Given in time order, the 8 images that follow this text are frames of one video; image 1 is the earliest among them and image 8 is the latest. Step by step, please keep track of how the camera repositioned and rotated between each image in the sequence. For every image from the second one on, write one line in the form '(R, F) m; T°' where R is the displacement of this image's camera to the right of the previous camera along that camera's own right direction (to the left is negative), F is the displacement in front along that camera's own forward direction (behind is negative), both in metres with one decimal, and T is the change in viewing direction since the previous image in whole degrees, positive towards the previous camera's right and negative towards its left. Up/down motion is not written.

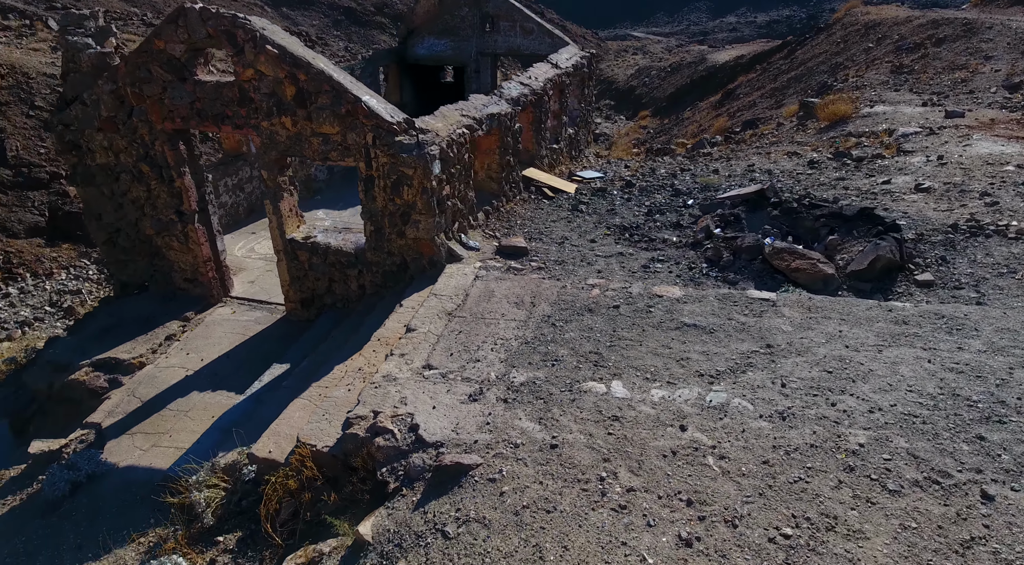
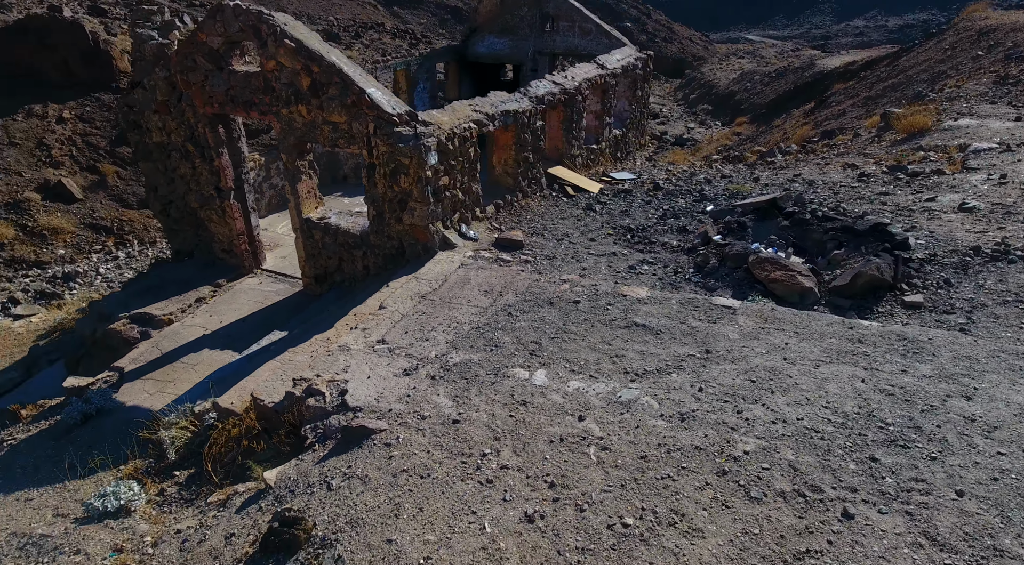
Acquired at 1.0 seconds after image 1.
(+1.1, -0.1) m; -9°
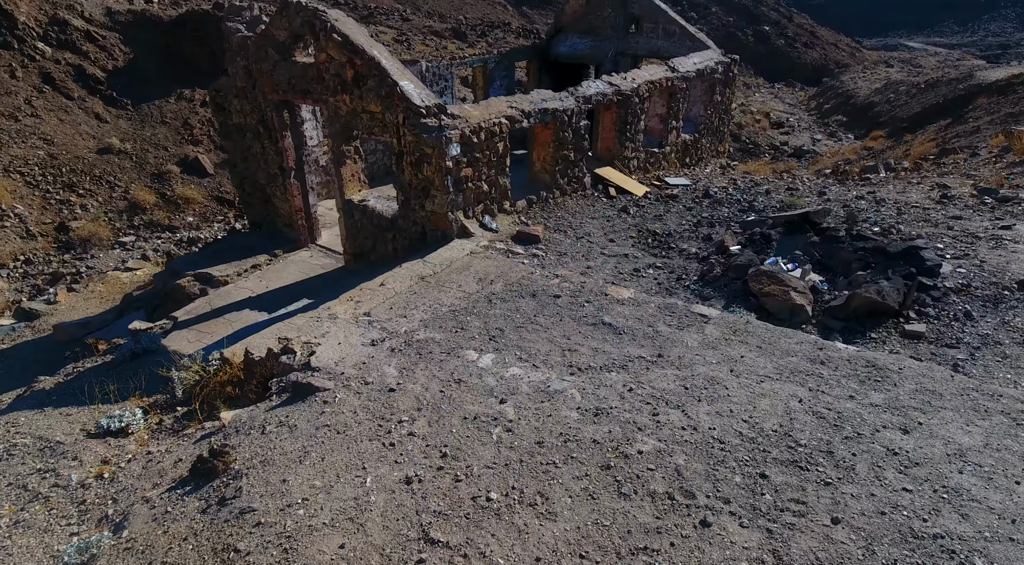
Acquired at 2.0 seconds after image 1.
(+1.2, -0.1) m; -11°
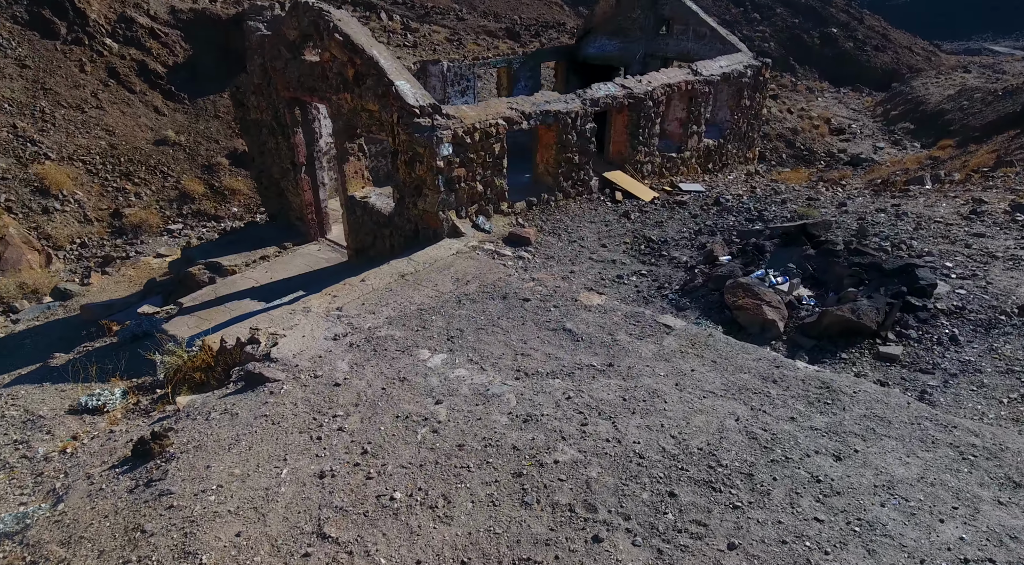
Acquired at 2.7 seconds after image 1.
(+0.7, 0.0) m; -5°
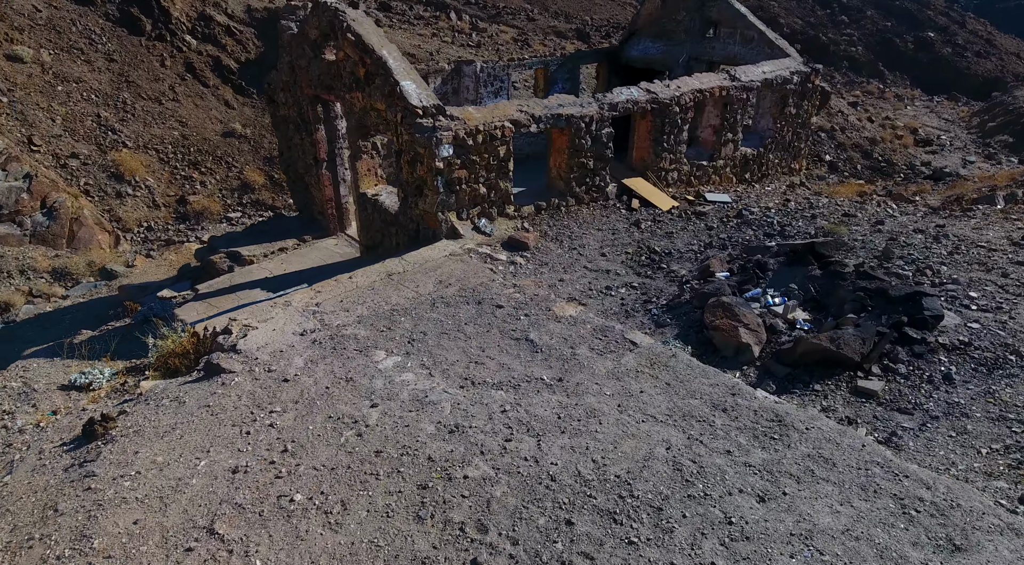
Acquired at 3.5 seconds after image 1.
(+0.8, +0.1) m; -6°
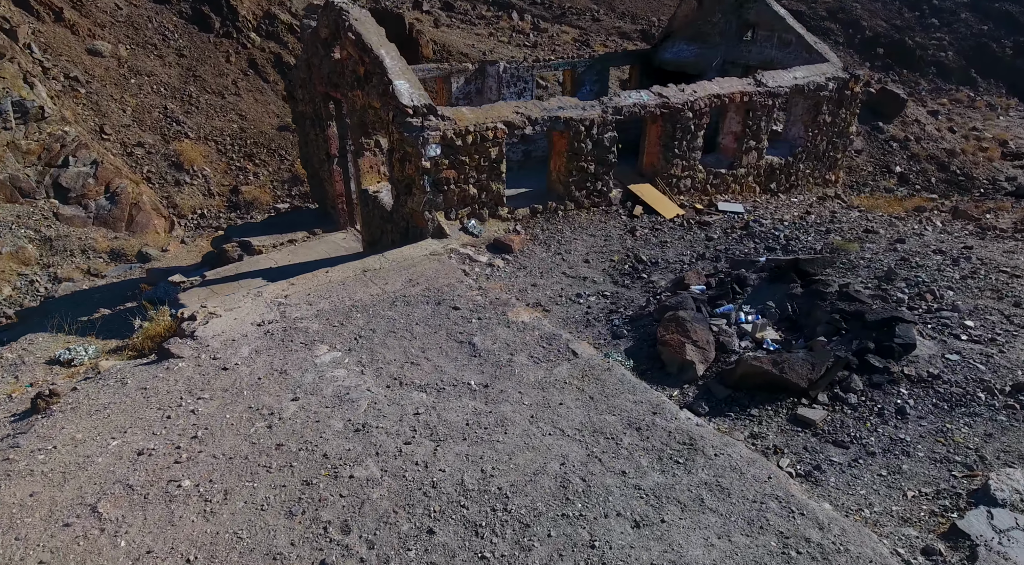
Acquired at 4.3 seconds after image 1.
(+0.9, +0.1) m; -6°
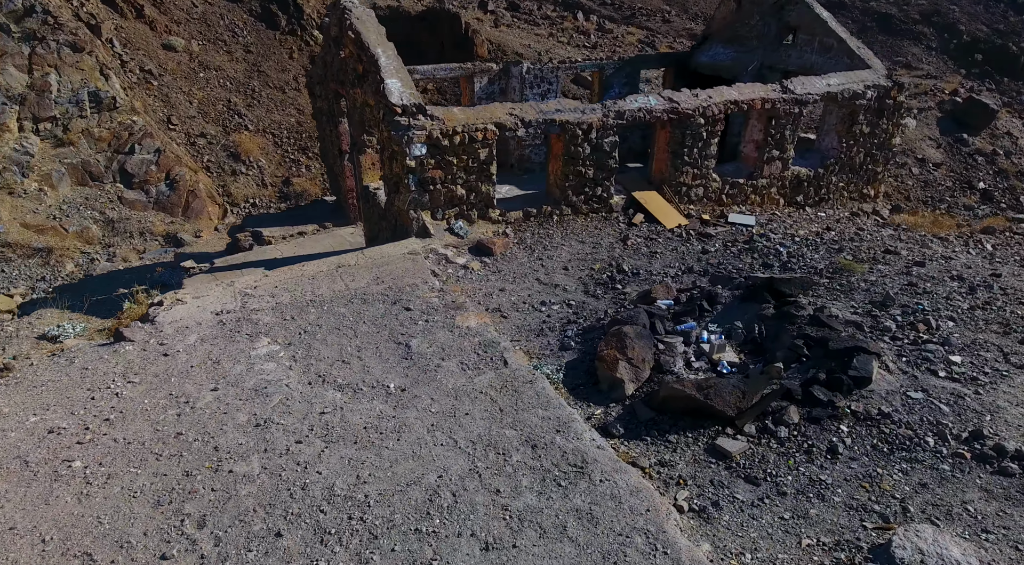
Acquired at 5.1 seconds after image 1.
(+1.0, +0.2) m; -6°
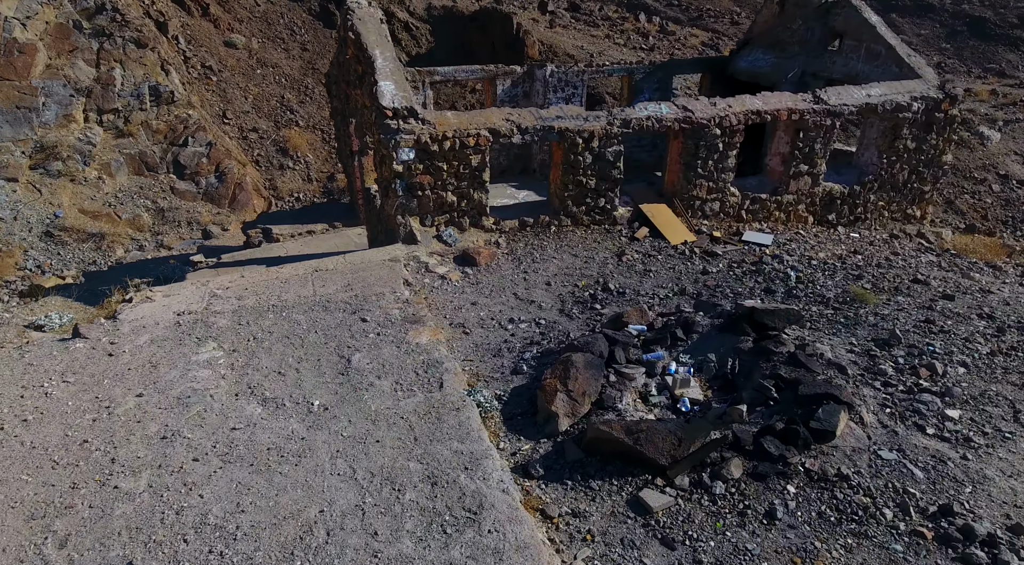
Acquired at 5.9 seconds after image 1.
(+0.8, +0.3) m; -6°
